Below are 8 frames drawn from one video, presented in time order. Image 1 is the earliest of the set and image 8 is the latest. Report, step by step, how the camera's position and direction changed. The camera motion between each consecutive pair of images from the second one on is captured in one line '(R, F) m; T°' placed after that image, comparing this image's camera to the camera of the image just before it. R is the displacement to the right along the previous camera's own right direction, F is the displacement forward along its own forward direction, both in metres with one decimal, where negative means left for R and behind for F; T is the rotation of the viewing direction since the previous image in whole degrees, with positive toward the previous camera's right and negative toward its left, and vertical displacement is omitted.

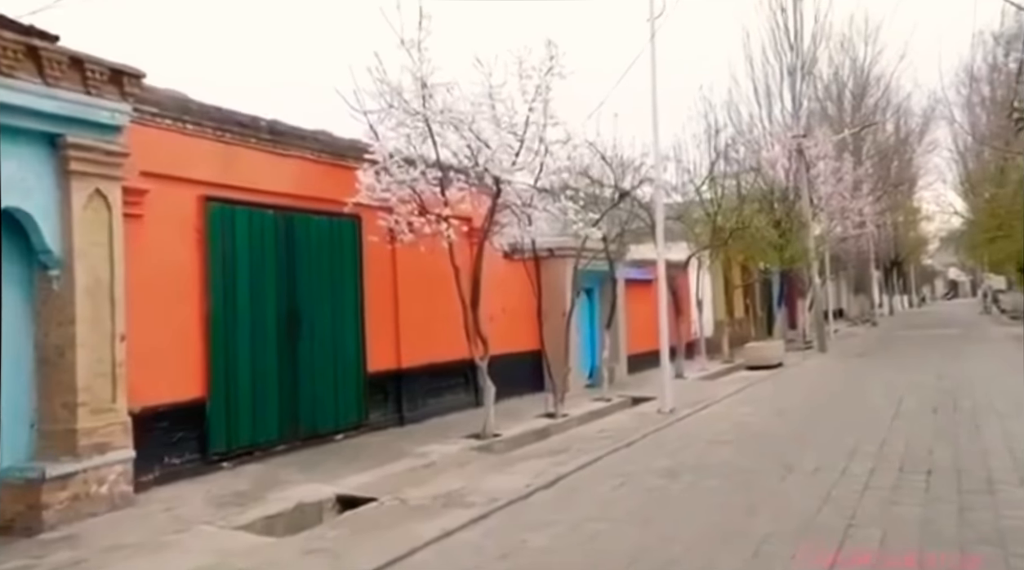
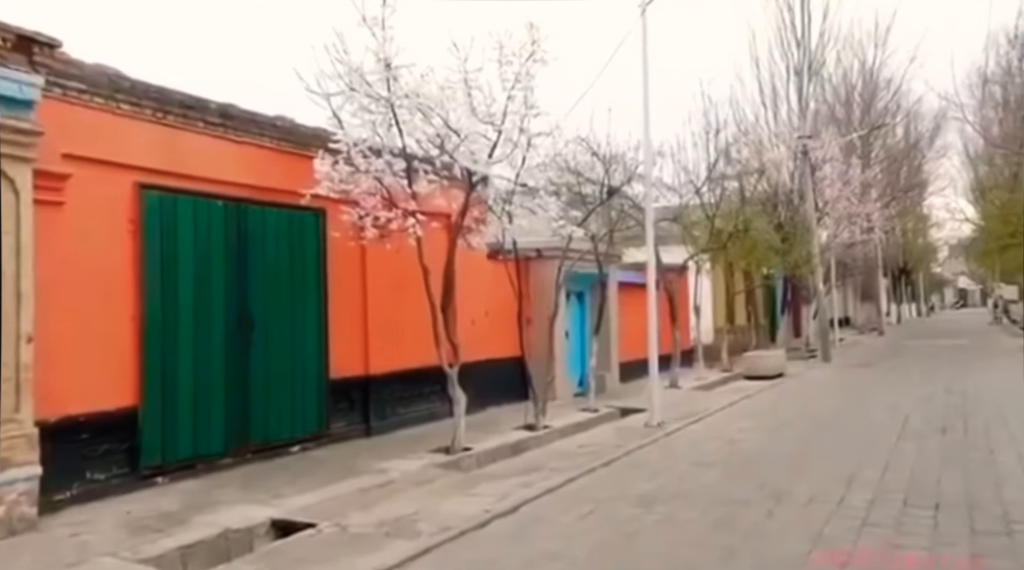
(+0.4, +0.9) m; 0°
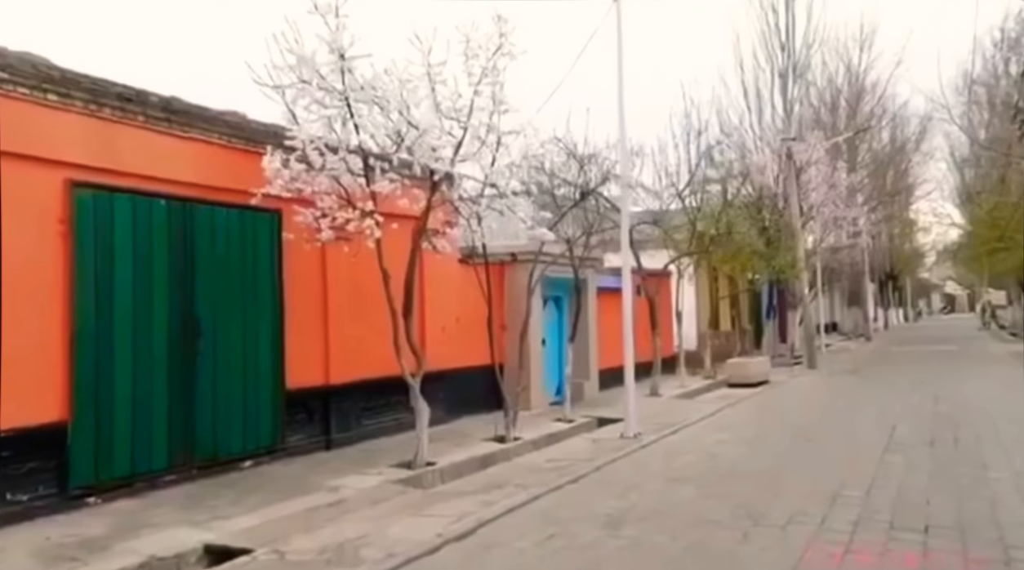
(+0.3, +0.6) m; +1°
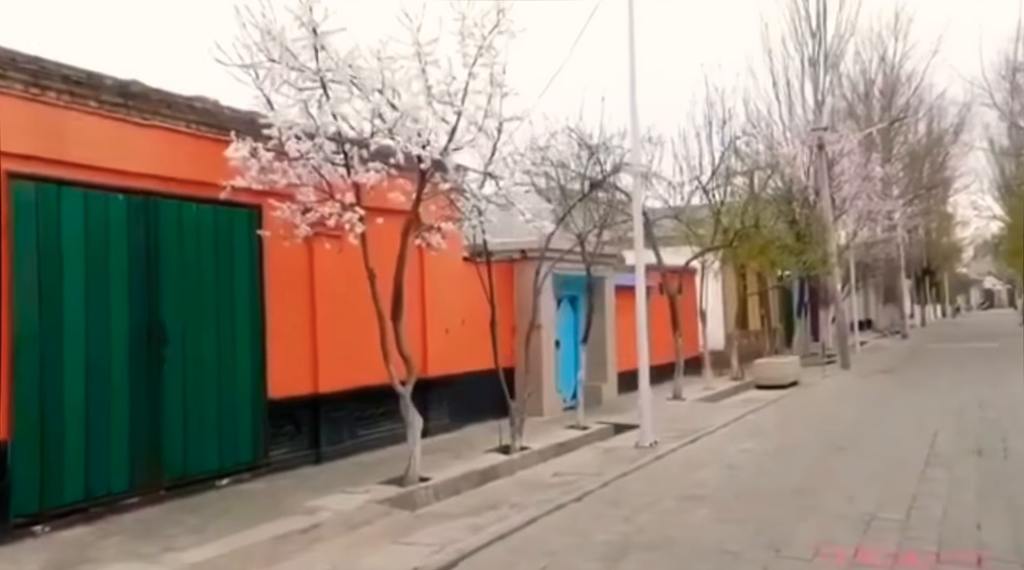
(+0.4, +1.0) m; -2°
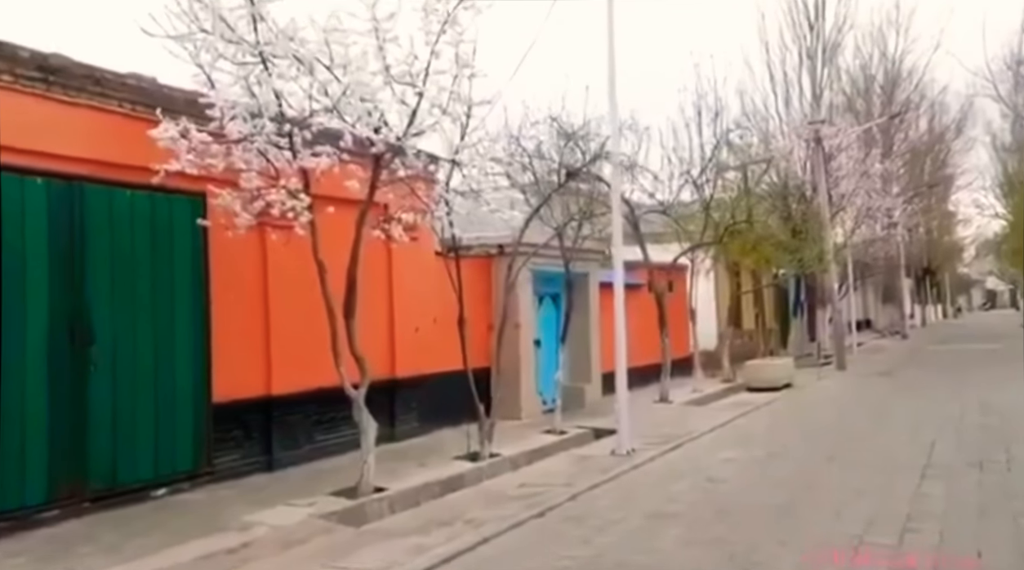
(+0.4, +0.7) m; 0°
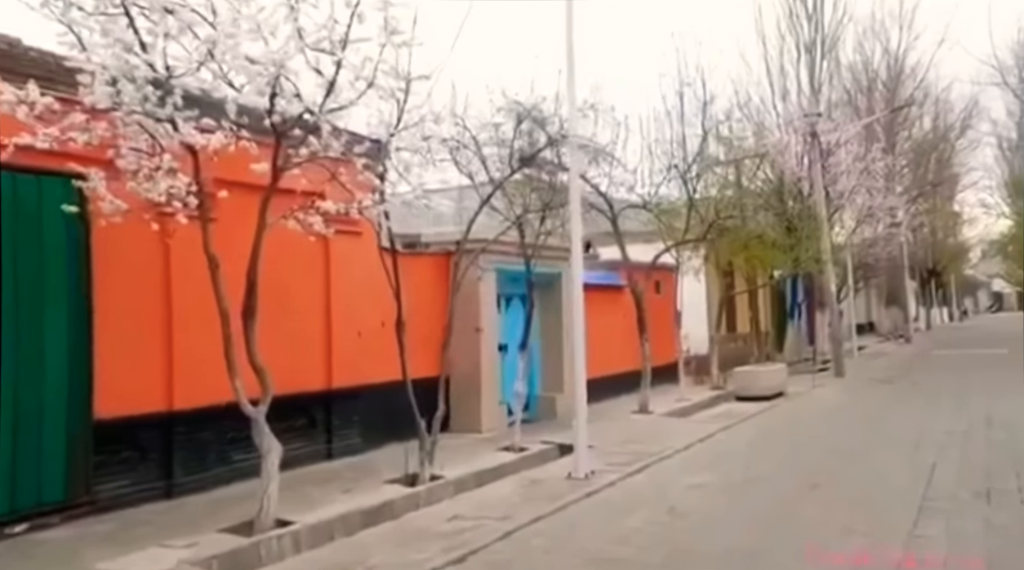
(+0.7, +1.3) m; 0°
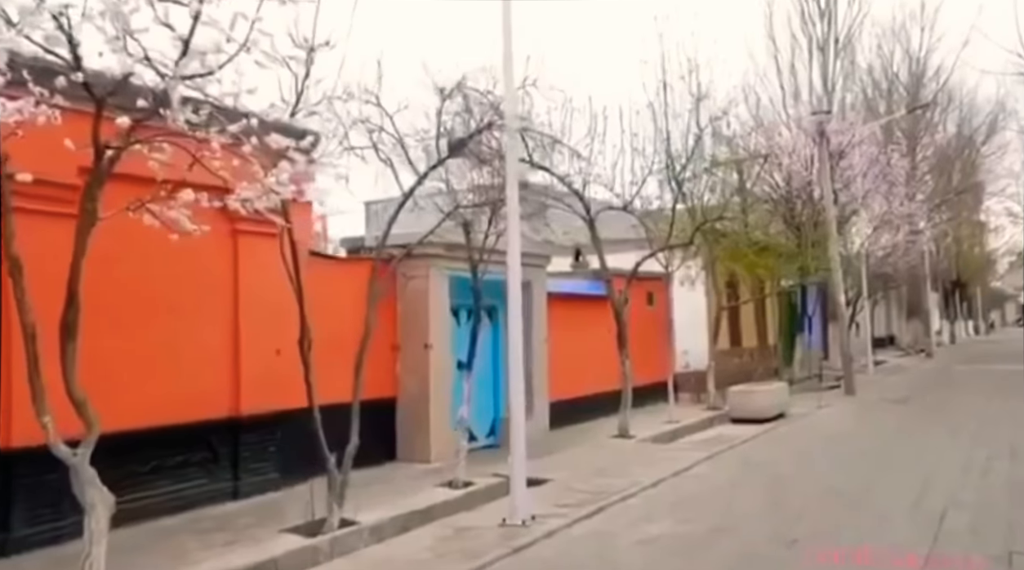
(+0.9, +1.7) m; -1°
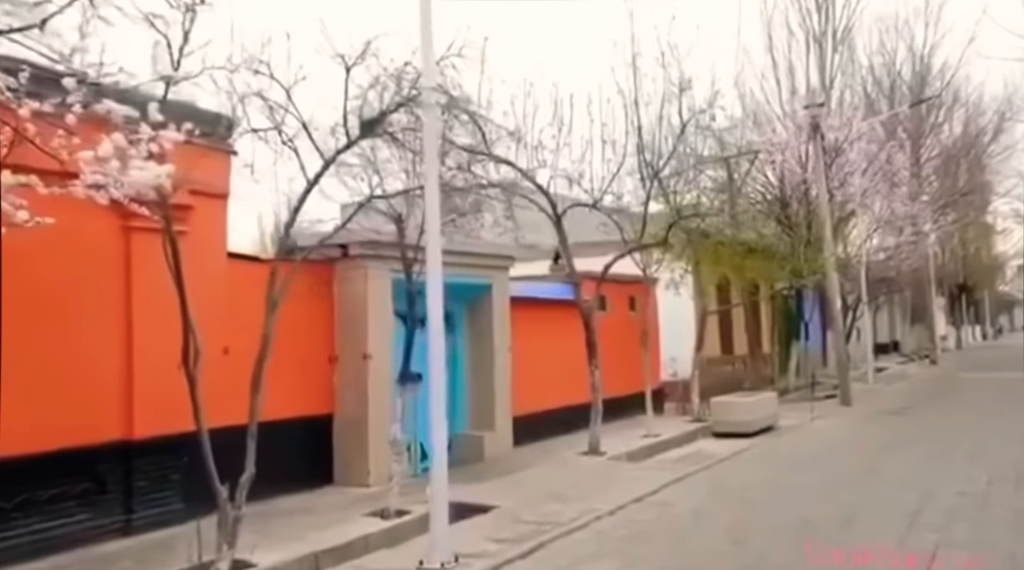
(+0.7, +1.2) m; 0°
